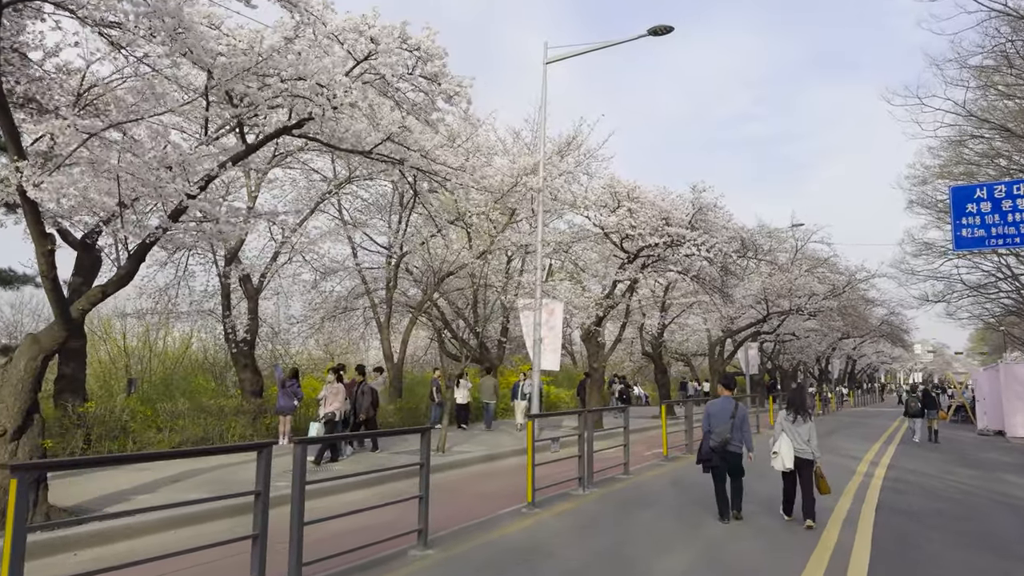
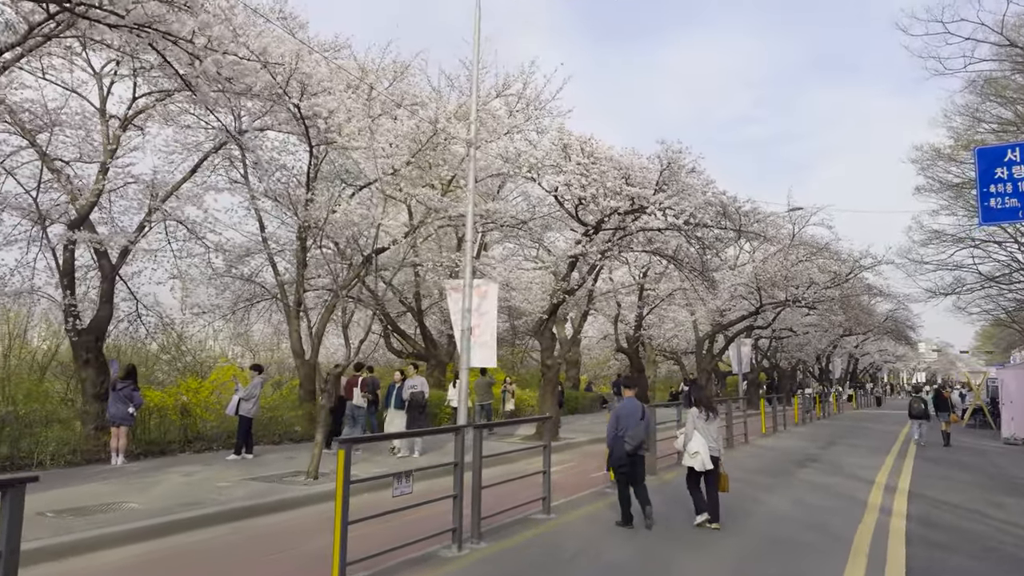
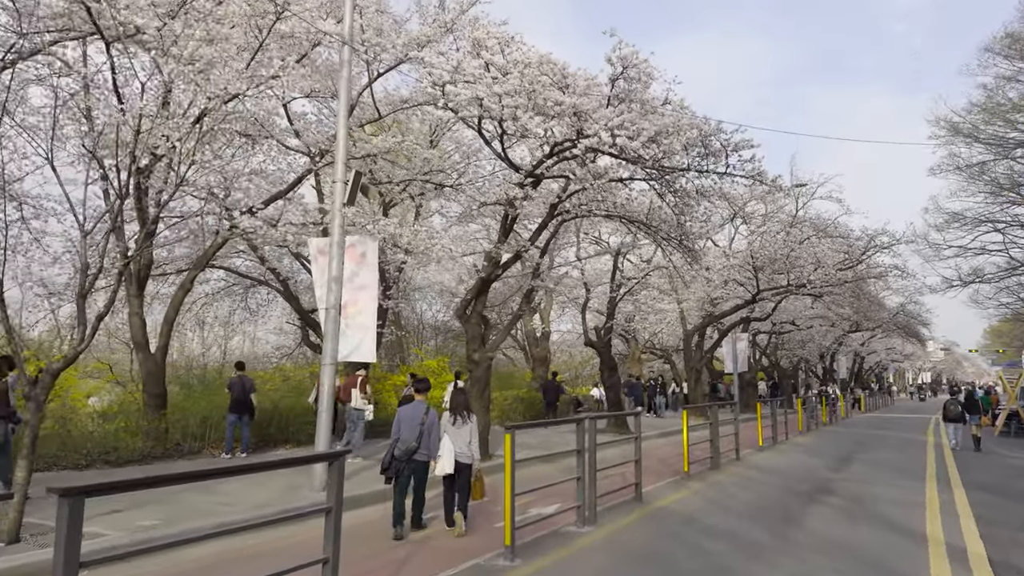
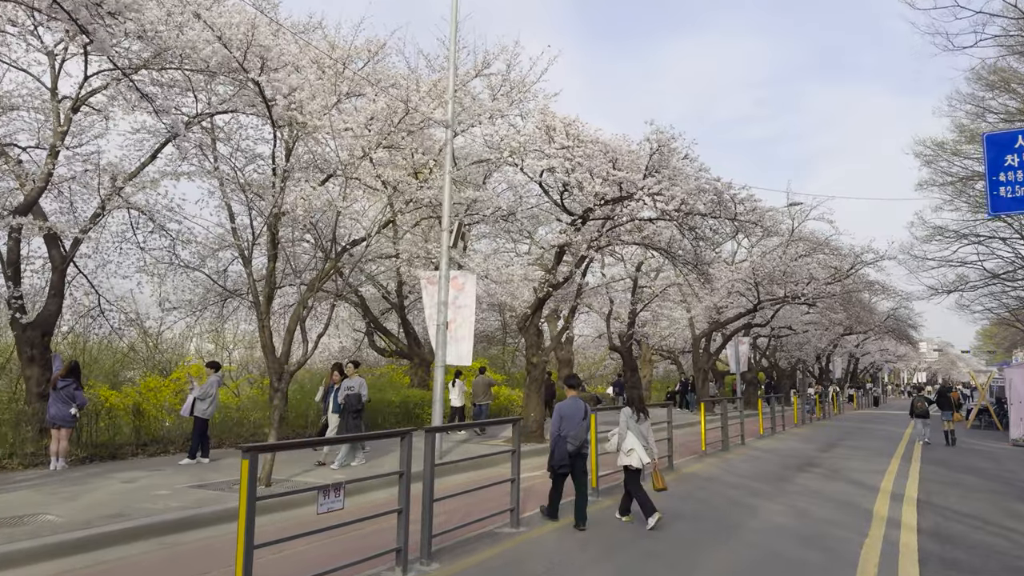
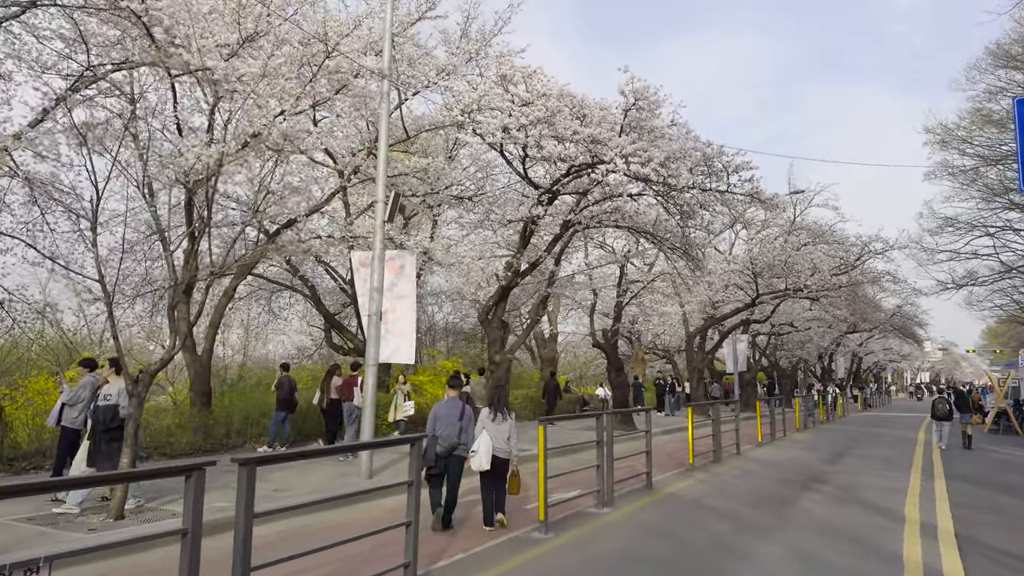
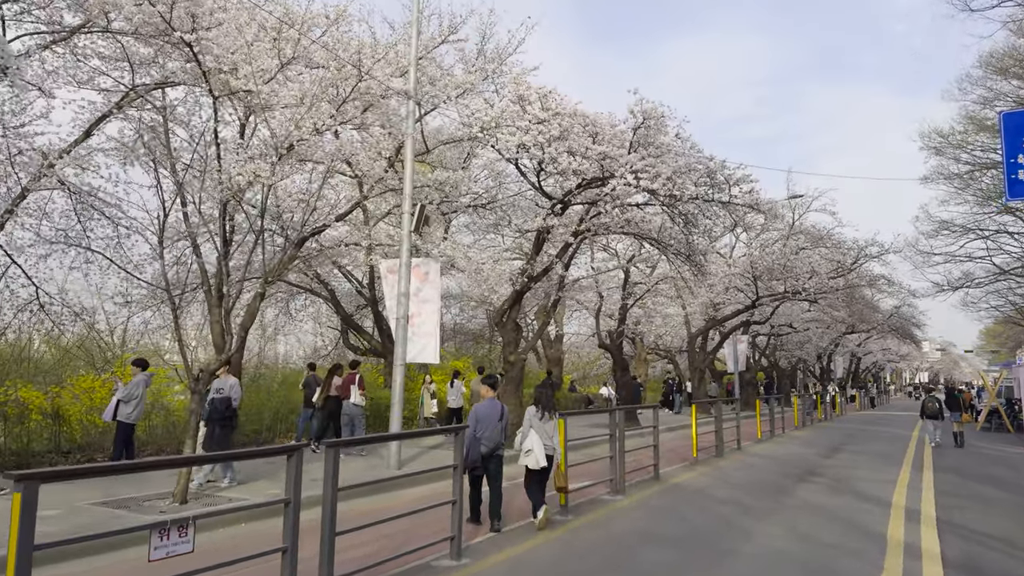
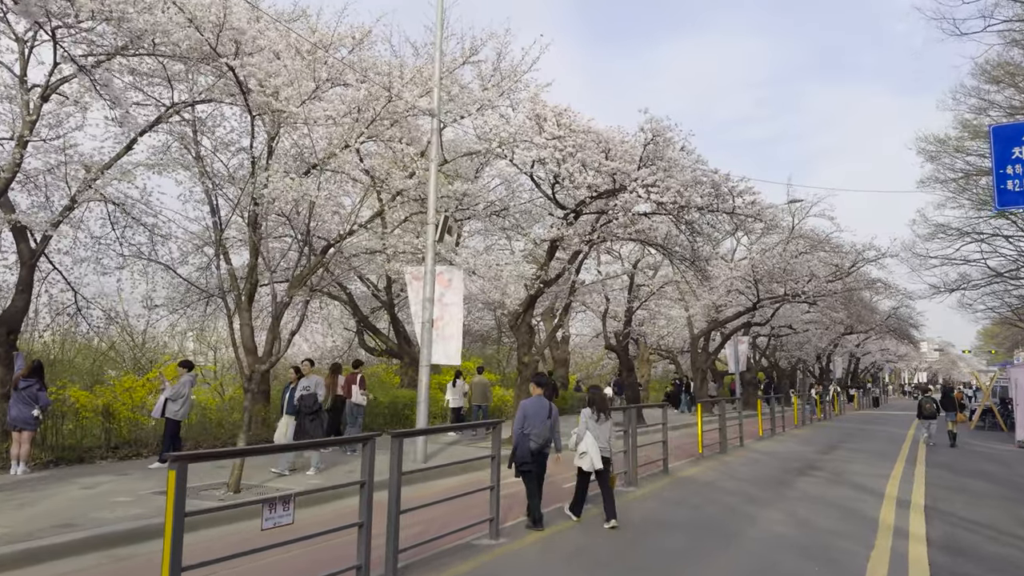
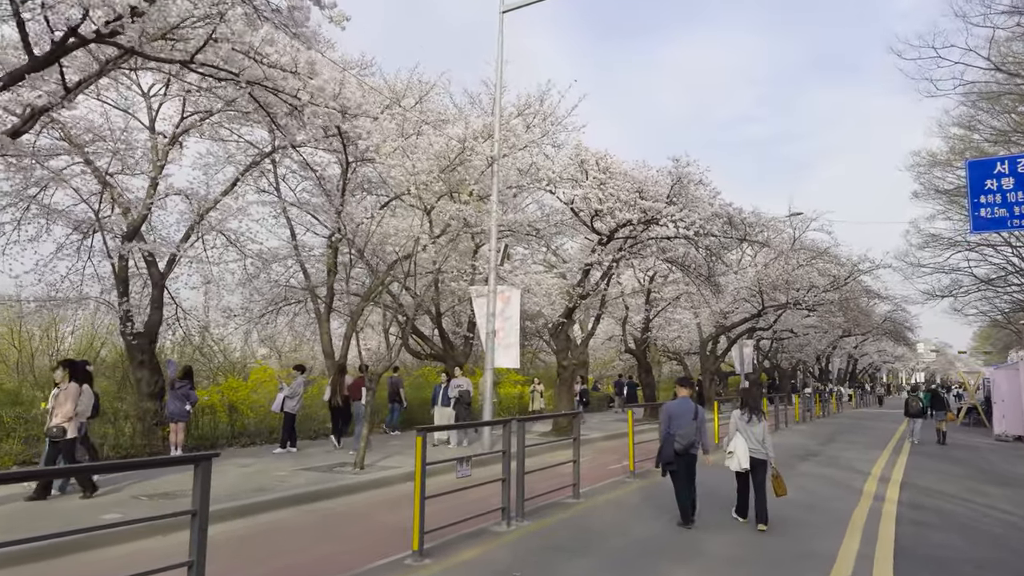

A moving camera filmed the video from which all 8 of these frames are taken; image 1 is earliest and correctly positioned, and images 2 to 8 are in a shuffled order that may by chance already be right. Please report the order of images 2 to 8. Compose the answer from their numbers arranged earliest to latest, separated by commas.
8, 2, 4, 7, 6, 5, 3
